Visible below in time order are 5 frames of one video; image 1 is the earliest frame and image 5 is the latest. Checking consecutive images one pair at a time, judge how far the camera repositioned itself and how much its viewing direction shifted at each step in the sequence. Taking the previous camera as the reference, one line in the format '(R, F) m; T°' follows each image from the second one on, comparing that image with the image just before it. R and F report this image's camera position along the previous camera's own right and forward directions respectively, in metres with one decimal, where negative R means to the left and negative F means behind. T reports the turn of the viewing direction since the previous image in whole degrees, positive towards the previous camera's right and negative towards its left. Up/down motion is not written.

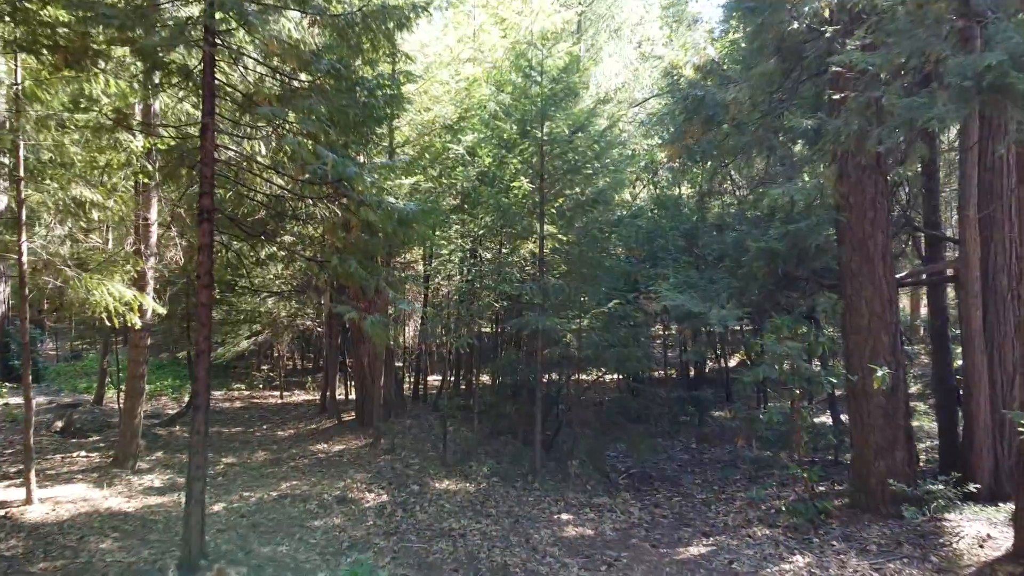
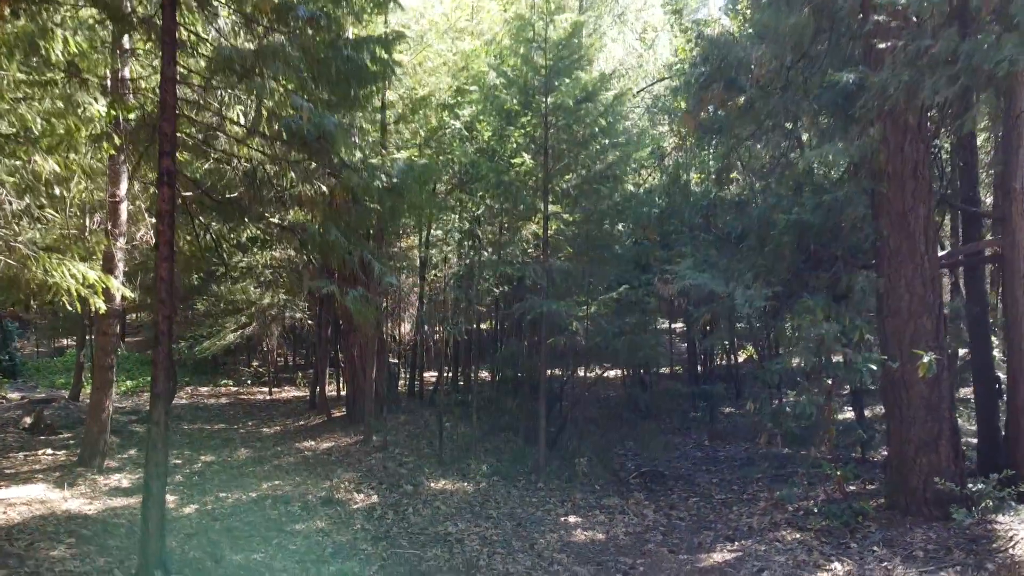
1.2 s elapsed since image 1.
(0.0, +0.8) m; 0°
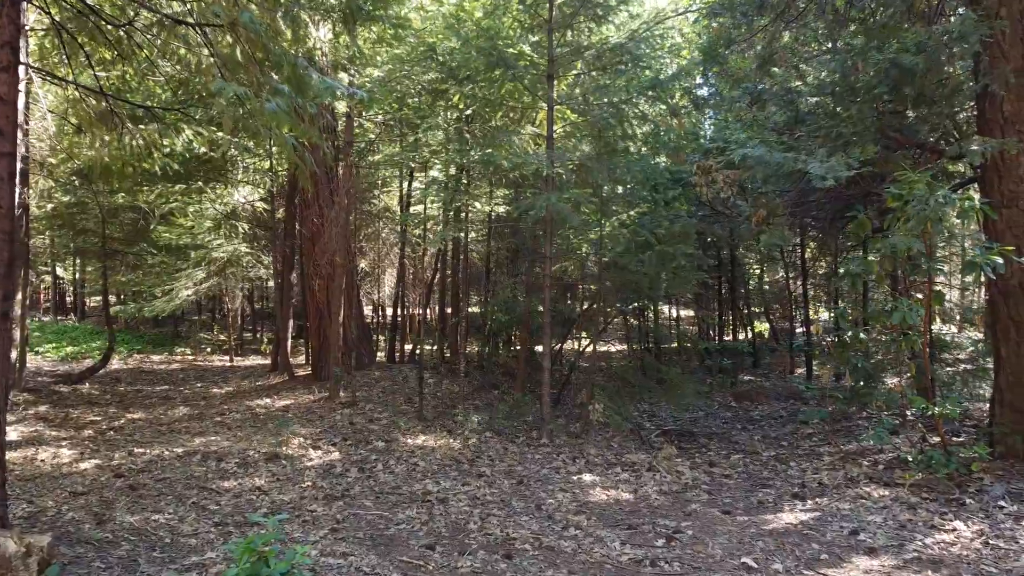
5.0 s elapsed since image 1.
(-0.1, +1.9) m; +1°
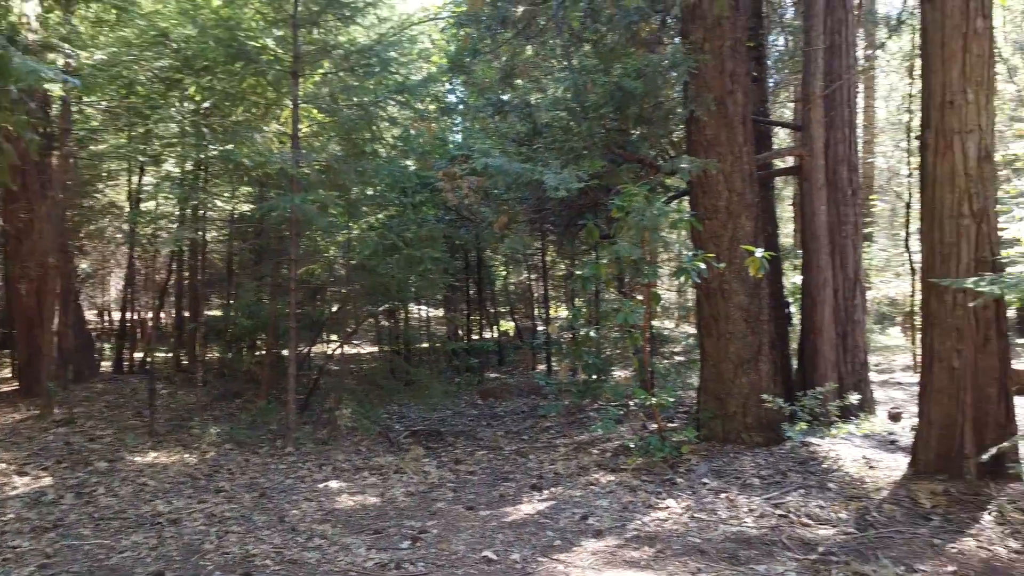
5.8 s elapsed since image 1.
(+0.1, 0.0) m; +17°
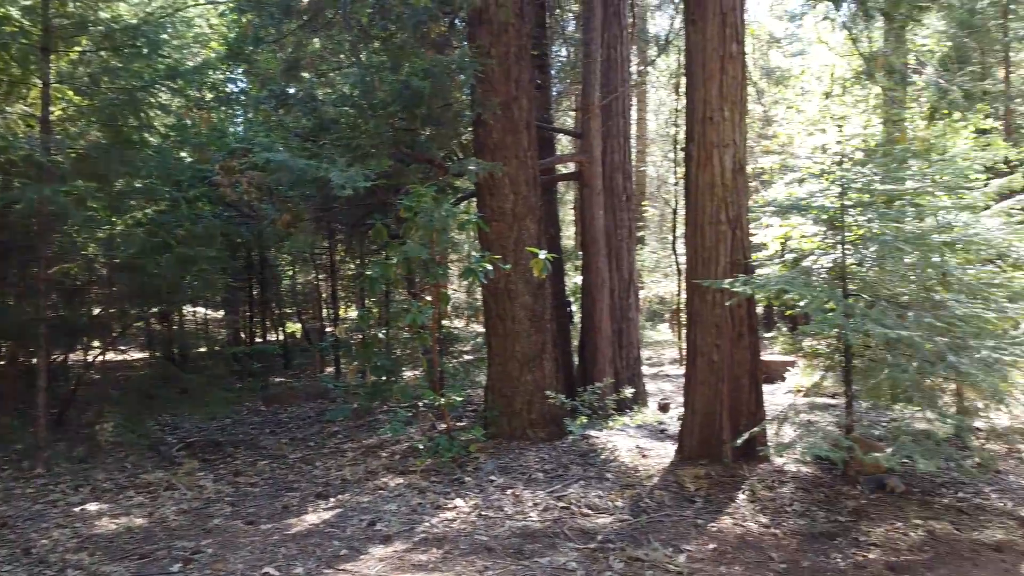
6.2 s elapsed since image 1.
(0.0, +0.1) m; +15°
